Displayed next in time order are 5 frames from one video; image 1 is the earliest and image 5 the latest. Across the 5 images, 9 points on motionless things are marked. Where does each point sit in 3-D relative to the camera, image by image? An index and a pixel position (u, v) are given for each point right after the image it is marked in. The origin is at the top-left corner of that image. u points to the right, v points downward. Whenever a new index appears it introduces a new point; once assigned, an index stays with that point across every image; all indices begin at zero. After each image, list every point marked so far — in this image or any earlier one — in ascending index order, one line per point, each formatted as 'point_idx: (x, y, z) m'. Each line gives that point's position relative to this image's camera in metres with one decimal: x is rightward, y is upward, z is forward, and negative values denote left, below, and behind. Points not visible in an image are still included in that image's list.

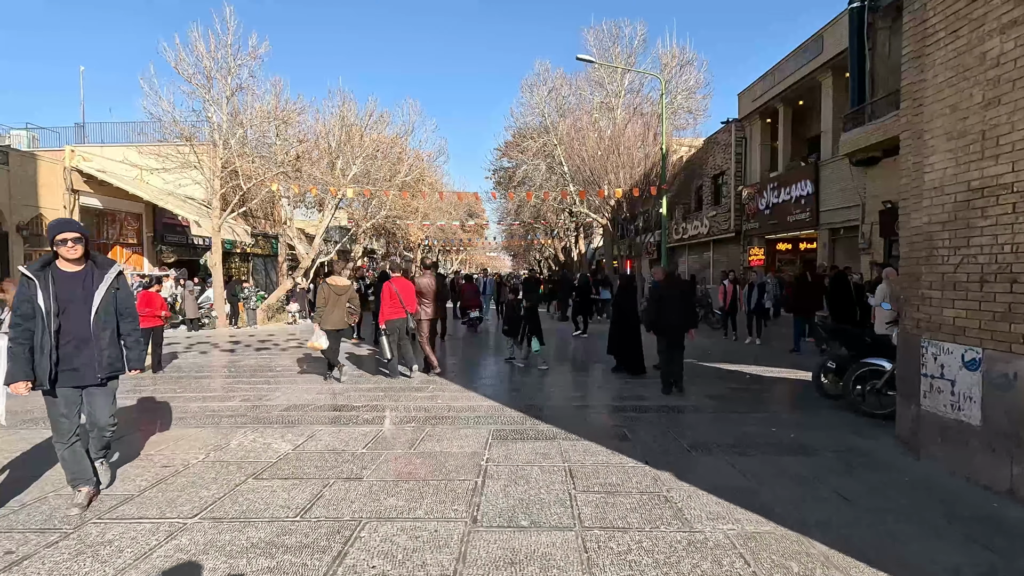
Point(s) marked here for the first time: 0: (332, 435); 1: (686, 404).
0: (-1.6, -1.4, +5.0) m
1: (+2.0, -1.3, +6.3) m
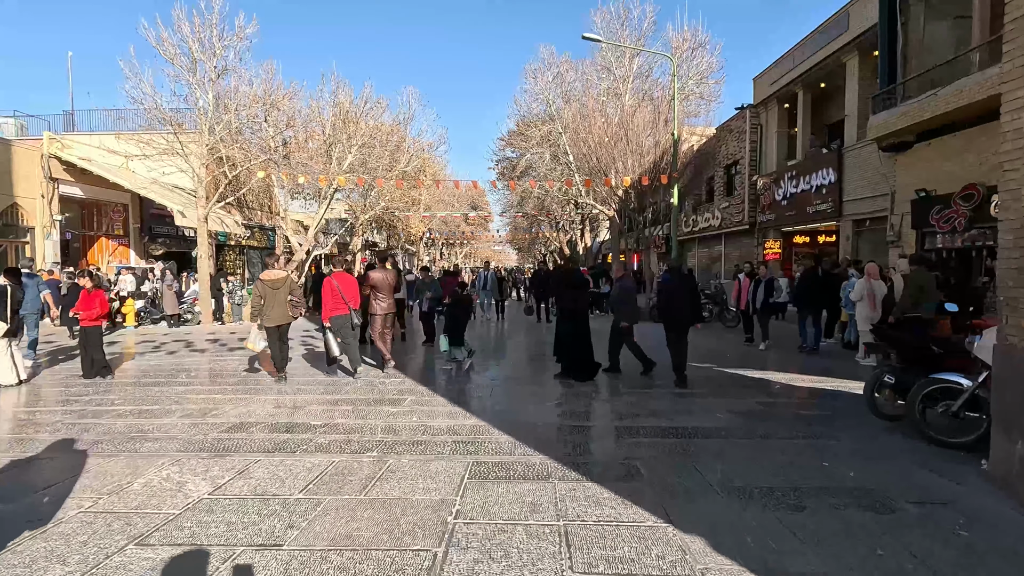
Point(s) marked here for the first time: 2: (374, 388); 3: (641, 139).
0: (-1.8, -1.3, +4.0) m
1: (+1.9, -1.3, +5.2) m
2: (-1.7, -1.3, +6.8) m
3: (+4.8, +5.5, +19.7) m
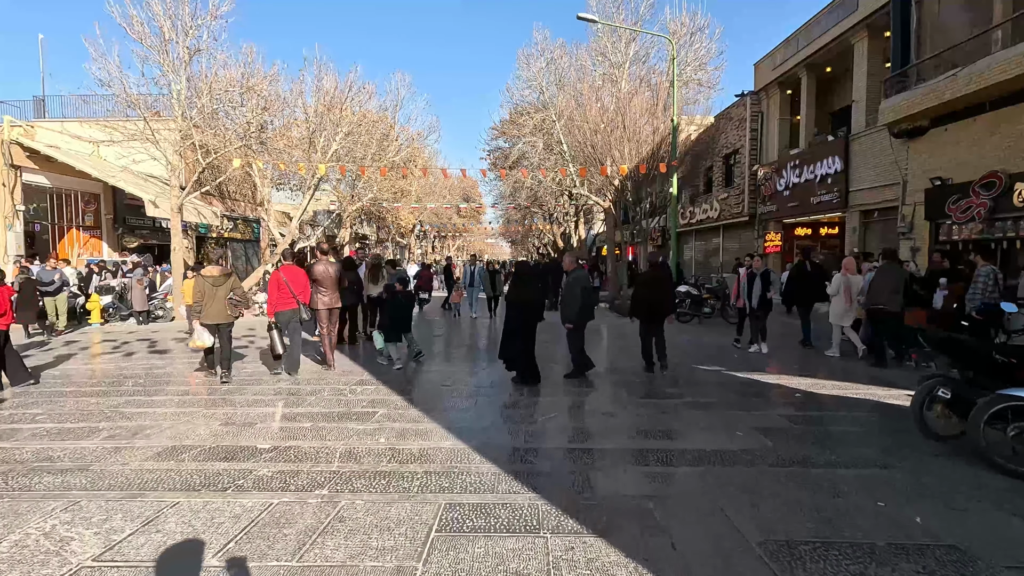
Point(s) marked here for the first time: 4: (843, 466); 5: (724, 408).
0: (-1.9, -1.3, +3.2) m
1: (+1.8, -1.3, +4.4) m
2: (-1.9, -1.2, +6.0) m
3: (+4.5, +5.7, +18.9) m
4: (+2.4, -1.3, +3.9) m
5: (+2.2, -1.3, +5.6) m
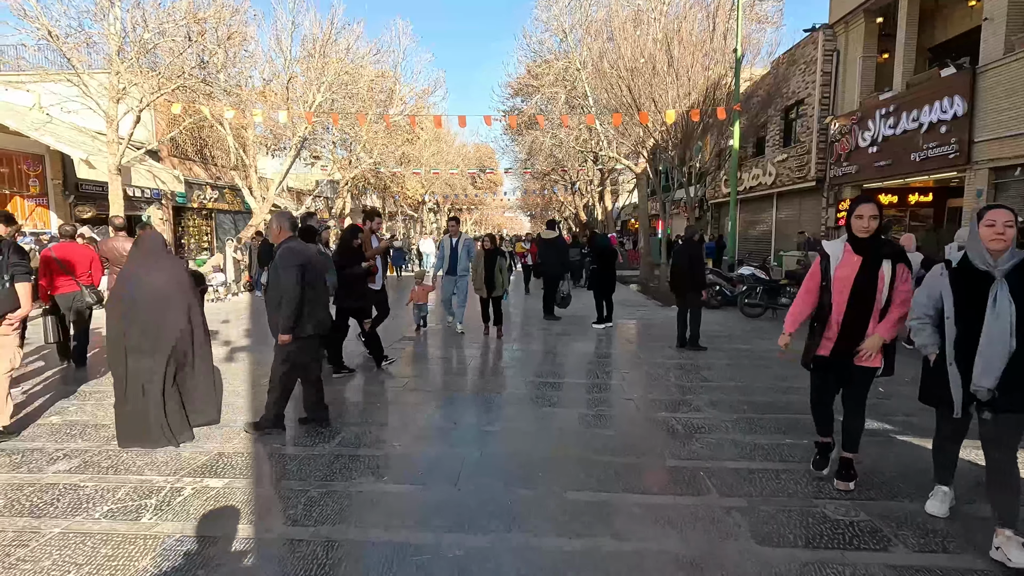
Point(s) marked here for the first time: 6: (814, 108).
0: (-2.1, -1.5, -0.1) m
1: (+1.6, -1.4, +1.0) m
2: (-2.0, -1.2, +2.7) m
3: (+4.9, +6.3, +15.0) m
4: (+2.2, -1.4, +0.5) m
5: (+2.1, -1.3, +2.2) m
6: (+10.0, +6.0, +17.7) m
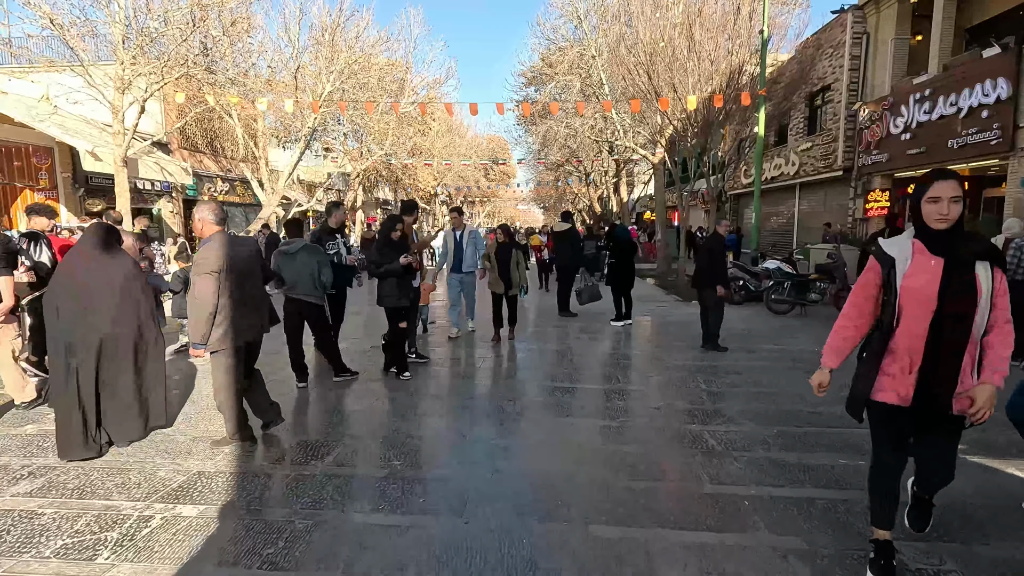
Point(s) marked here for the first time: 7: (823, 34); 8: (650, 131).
0: (-2.1, -1.5, -0.5) m
1: (+1.7, -1.4, +0.6) m
2: (-1.9, -1.3, +2.3) m
3: (+5.3, +6.4, +14.3) m
4: (+2.3, -1.5, 0.0) m
5: (+2.1, -1.3, +1.7) m
6: (+10.4, +6.2, +17.0) m
7: (+10.4, +8.5, +18.0) m
8: (+4.3, +4.9, +17.0) m
